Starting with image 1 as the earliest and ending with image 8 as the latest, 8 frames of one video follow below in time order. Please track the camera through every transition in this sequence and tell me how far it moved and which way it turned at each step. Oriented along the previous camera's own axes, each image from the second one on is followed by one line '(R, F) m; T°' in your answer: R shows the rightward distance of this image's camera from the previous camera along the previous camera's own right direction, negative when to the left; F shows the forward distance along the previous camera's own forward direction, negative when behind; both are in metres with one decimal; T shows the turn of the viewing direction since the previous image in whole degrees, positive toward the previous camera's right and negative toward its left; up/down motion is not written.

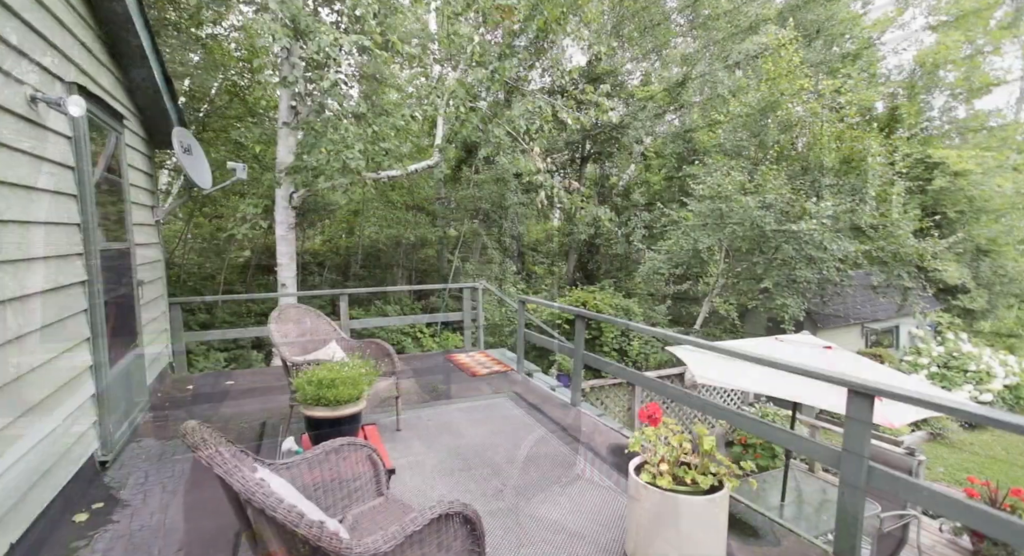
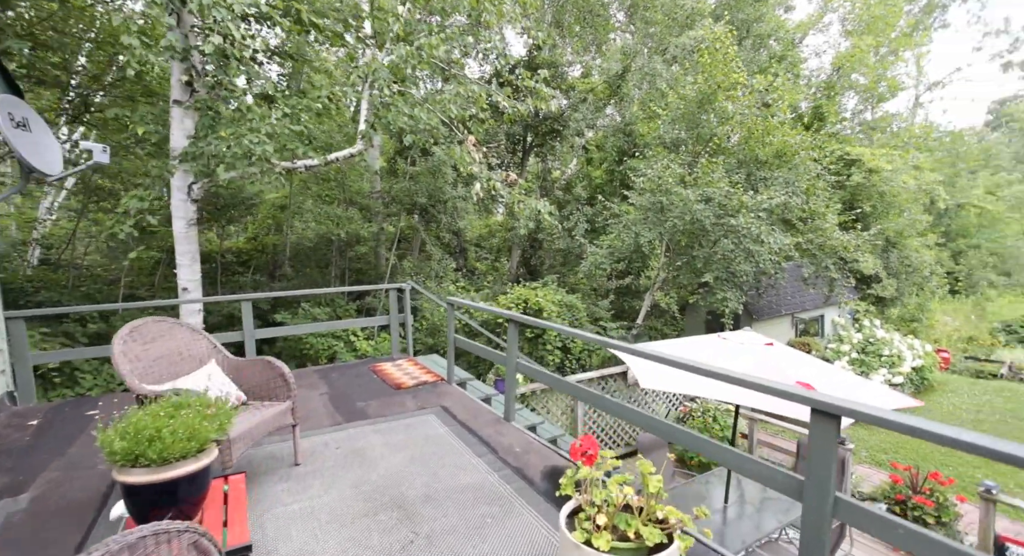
(+0.1, +0.3) m; +6°
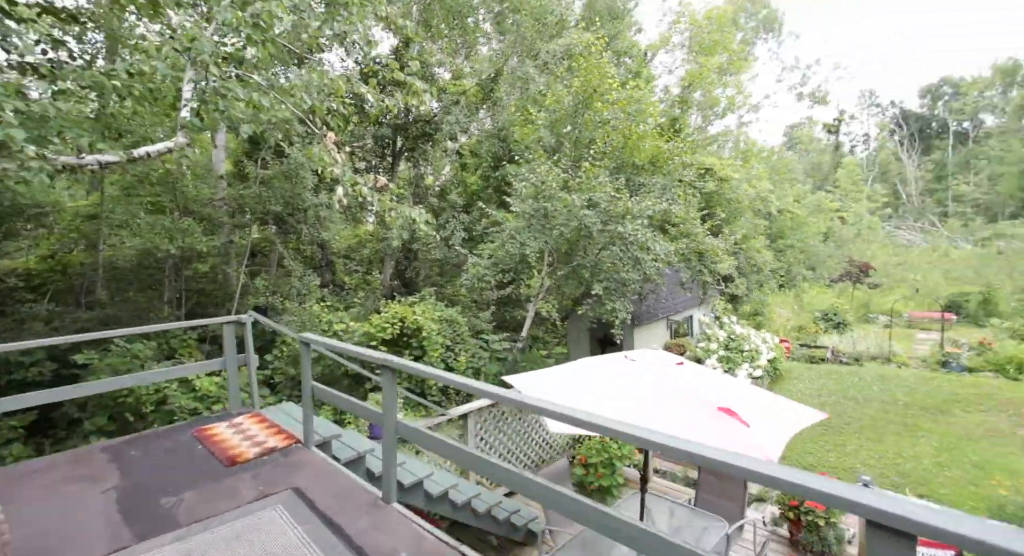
(0.0, +0.6) m; +14°
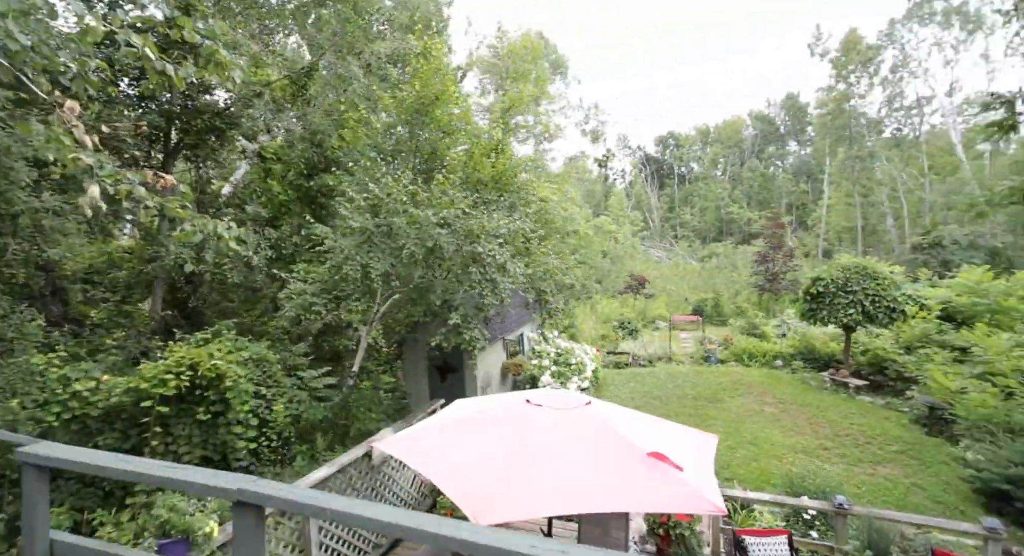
(-0.4, +0.7) m; +23°
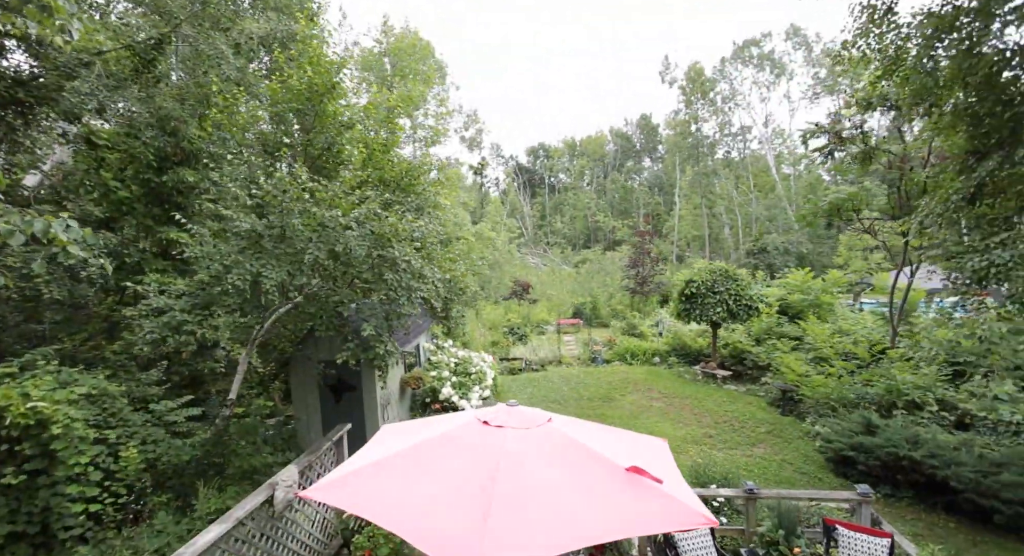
(-0.4, +0.3) m; +15°
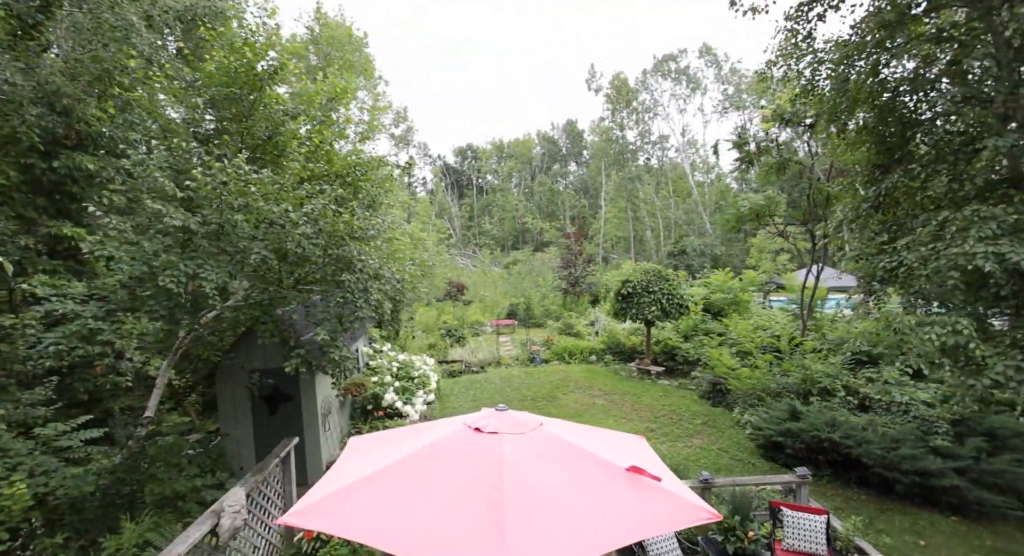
(-0.3, +0.1) m; +9°
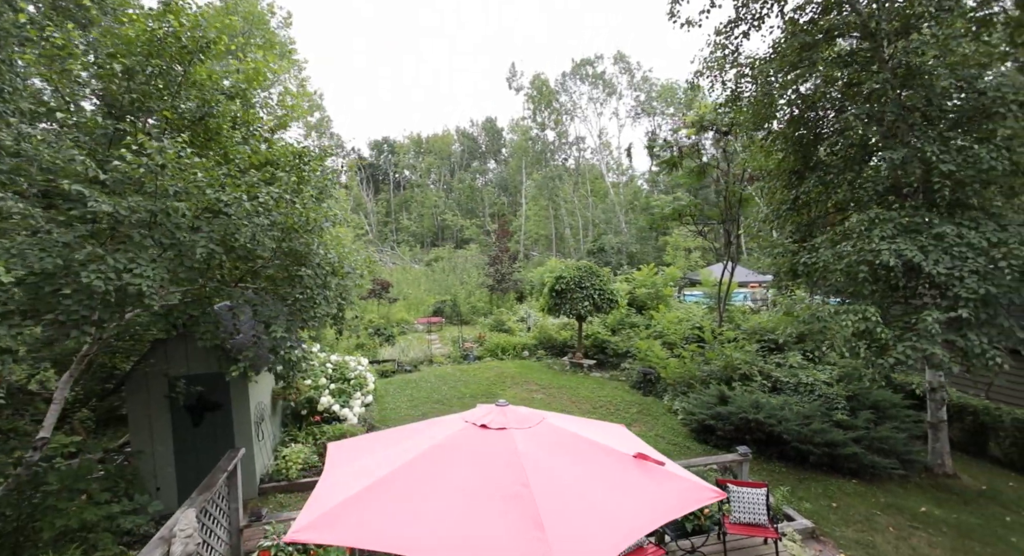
(-0.5, +0.1) m; +10°
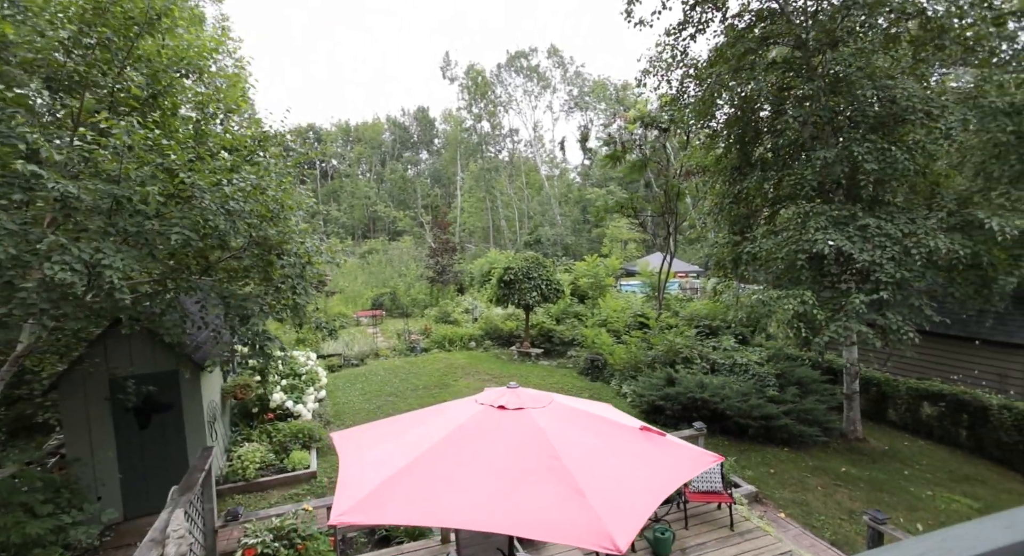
(-0.4, -0.1) m; +8°
